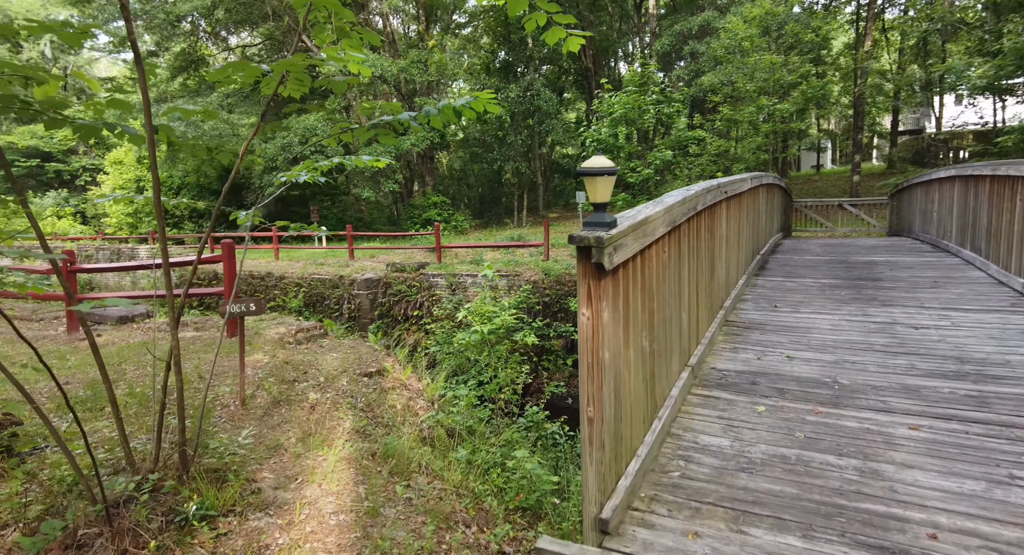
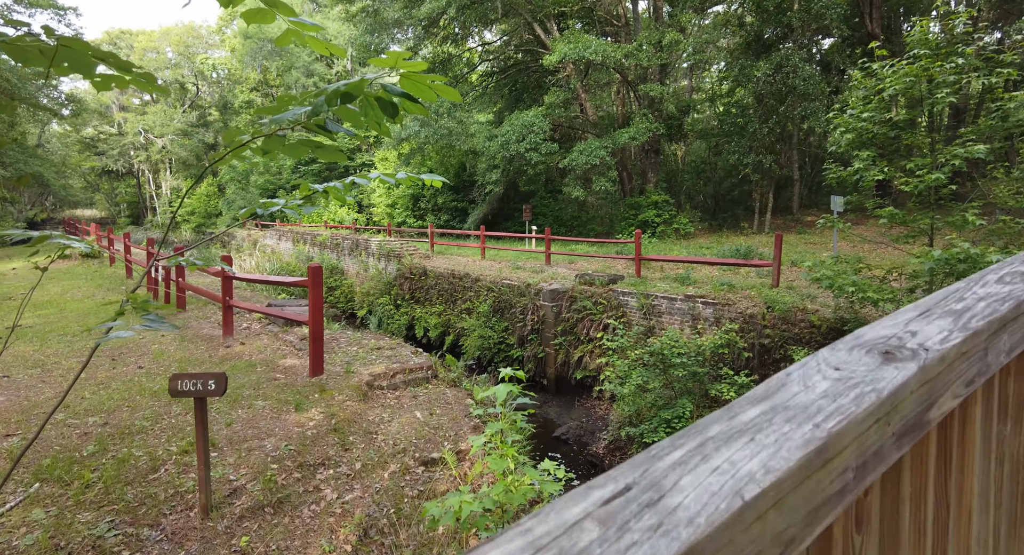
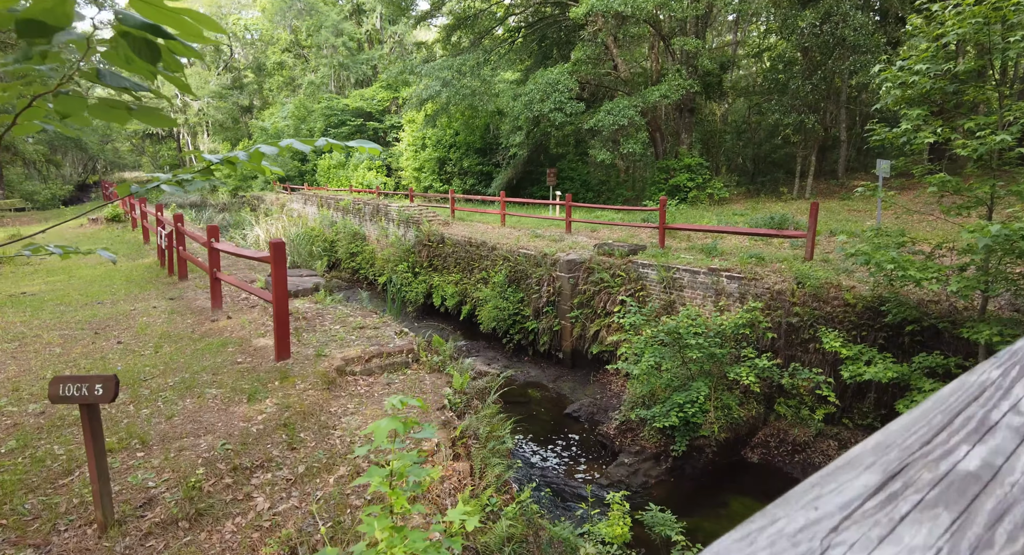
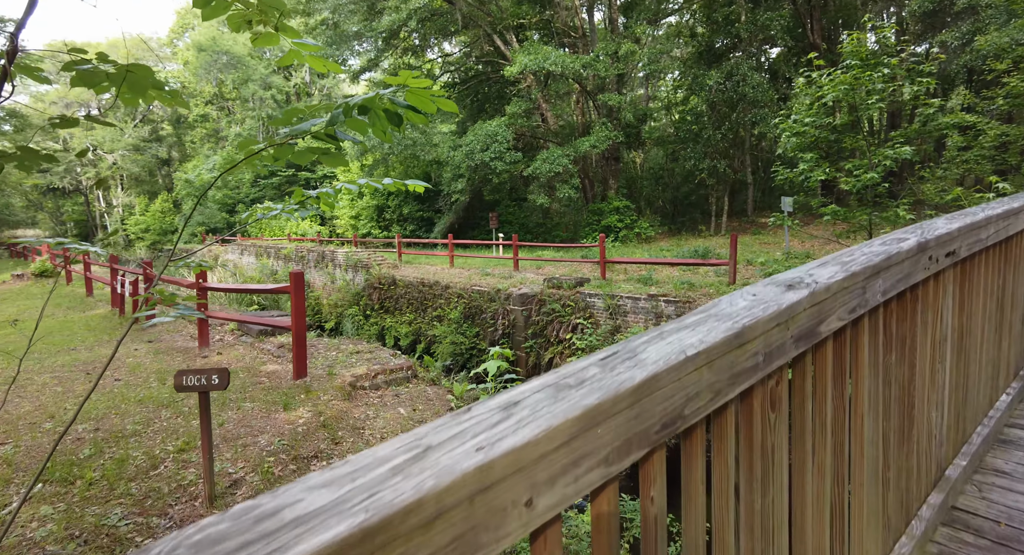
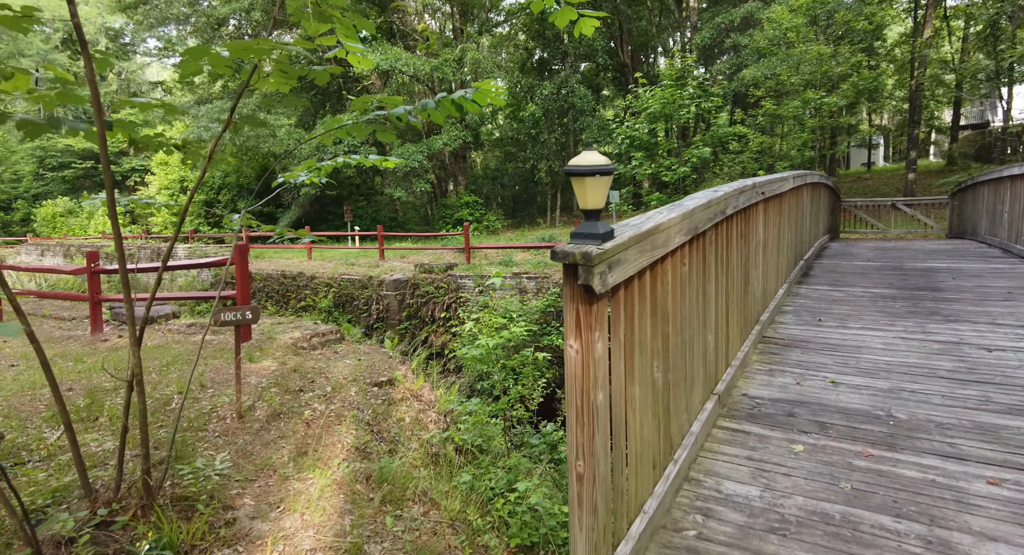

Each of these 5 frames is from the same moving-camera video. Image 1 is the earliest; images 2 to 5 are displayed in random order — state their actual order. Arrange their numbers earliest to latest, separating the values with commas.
5, 4, 2, 3
